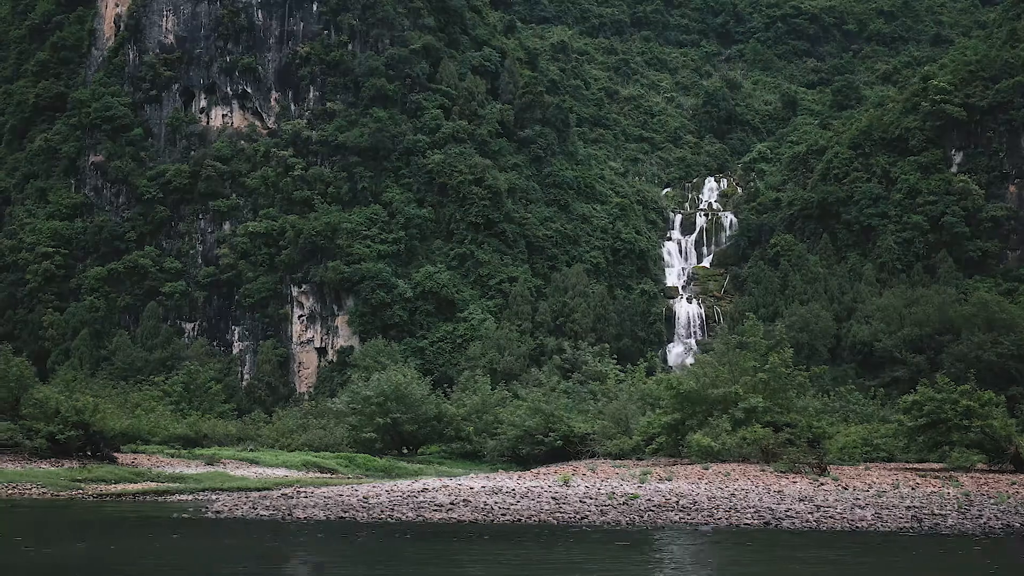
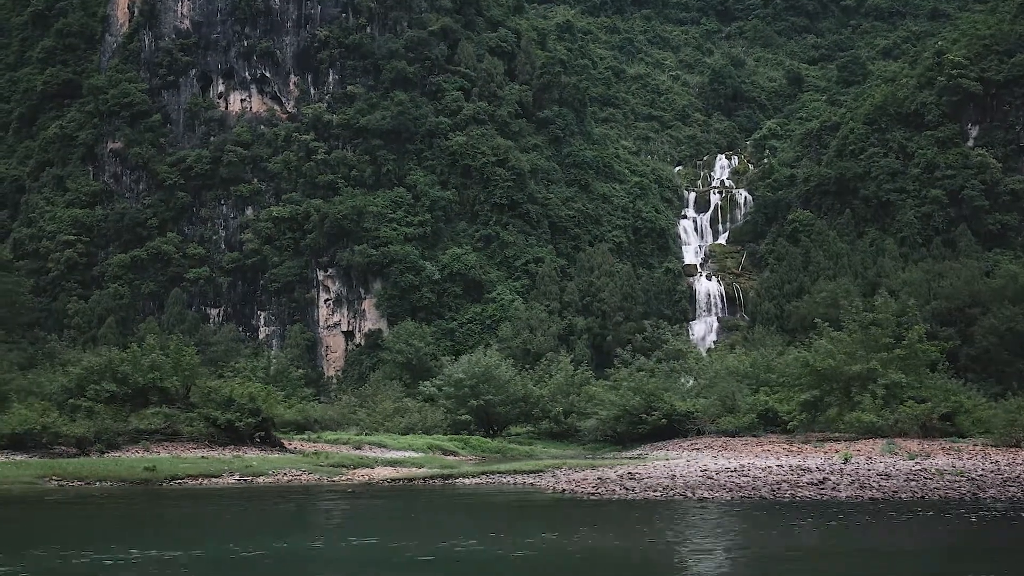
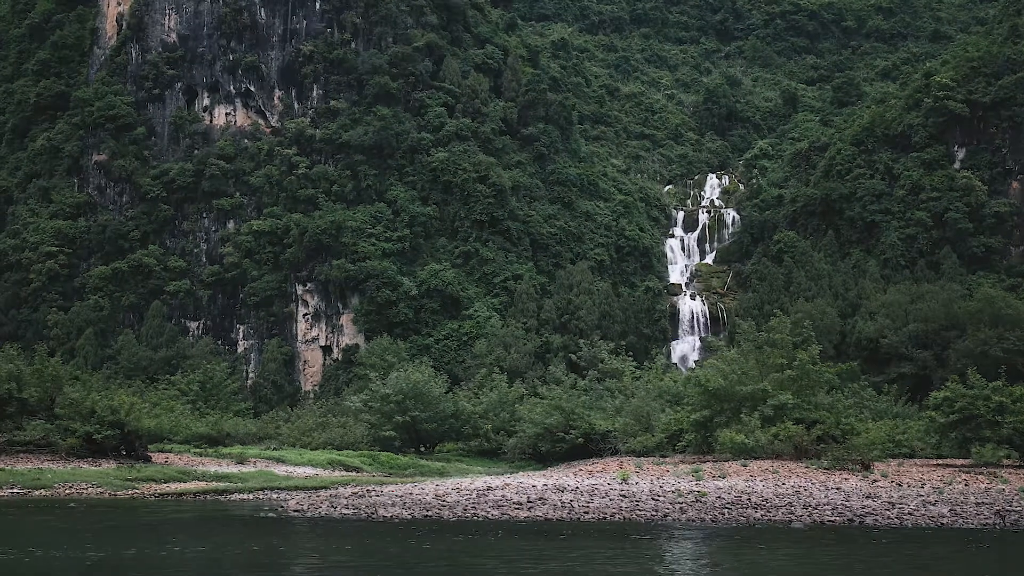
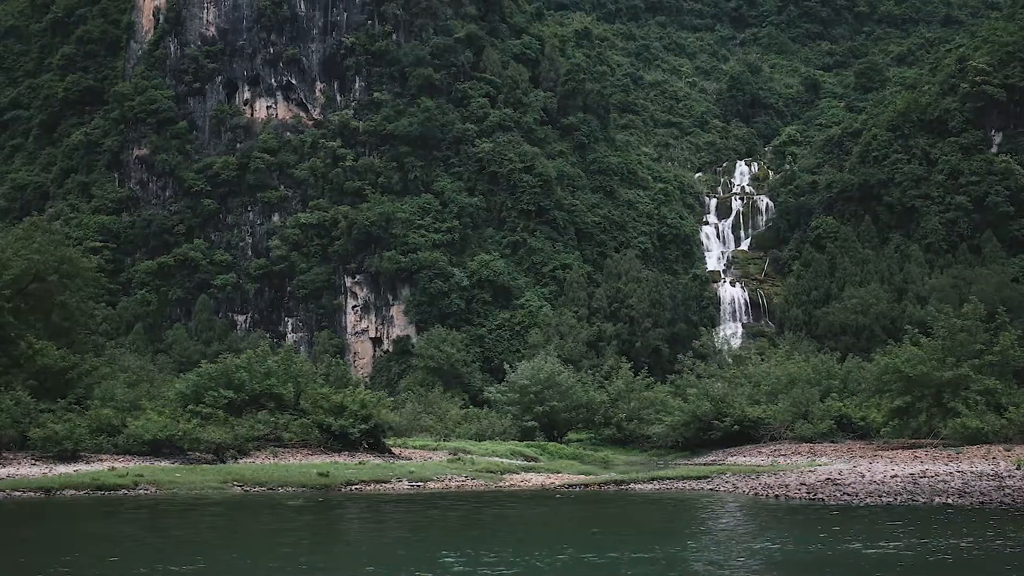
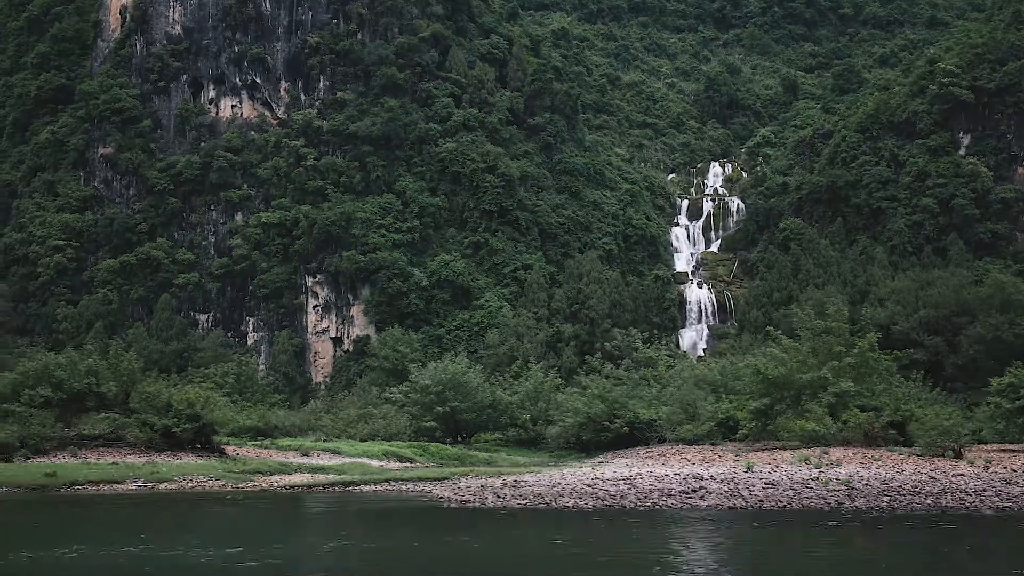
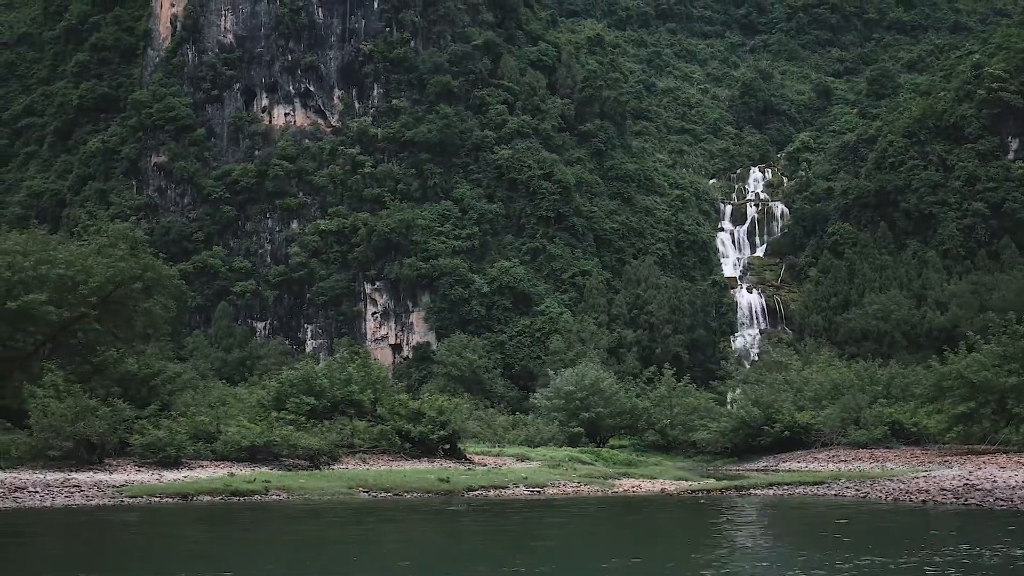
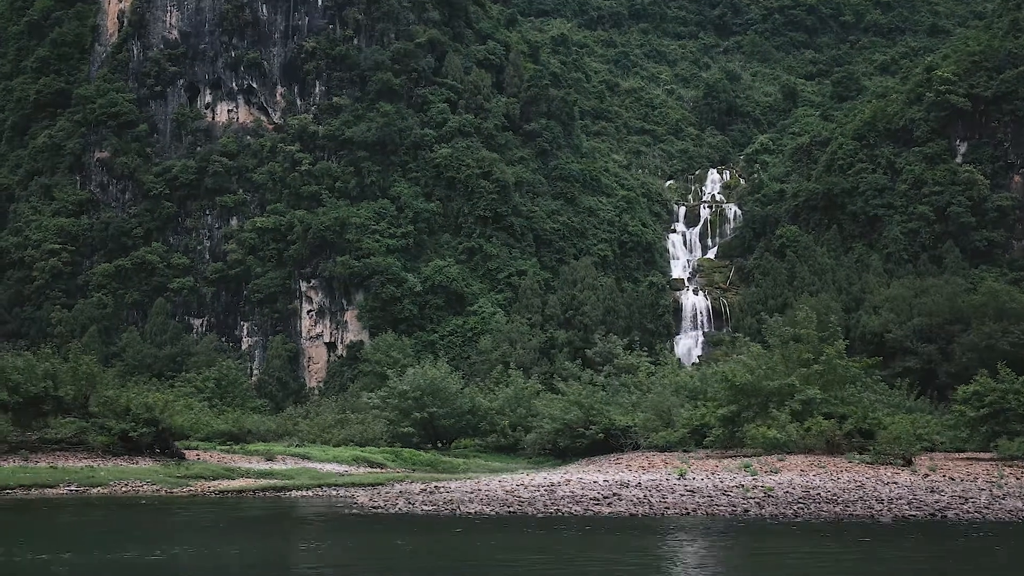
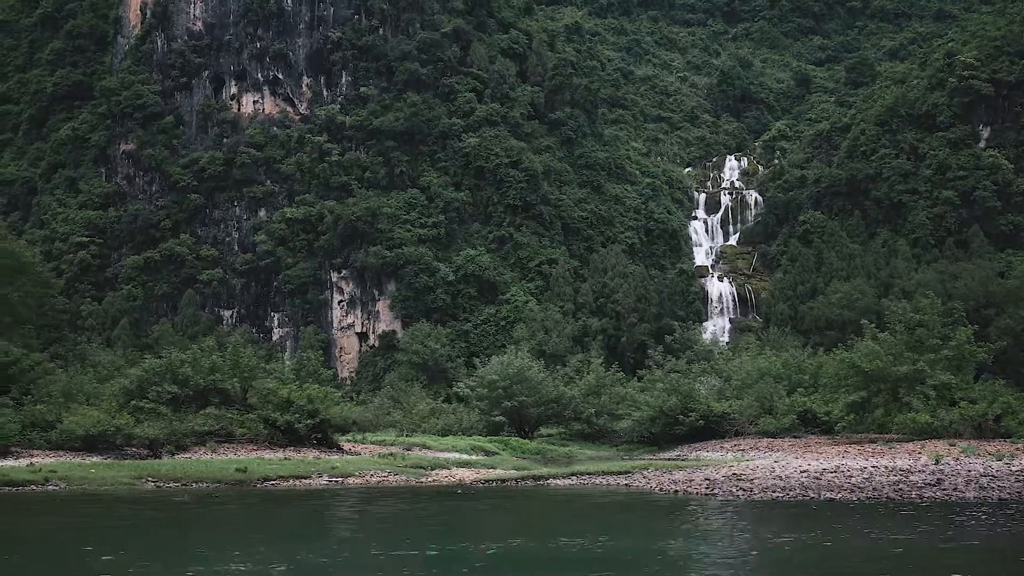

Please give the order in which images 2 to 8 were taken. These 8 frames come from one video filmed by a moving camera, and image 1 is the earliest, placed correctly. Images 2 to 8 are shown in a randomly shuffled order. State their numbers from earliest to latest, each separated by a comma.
3, 7, 5, 2, 8, 4, 6
